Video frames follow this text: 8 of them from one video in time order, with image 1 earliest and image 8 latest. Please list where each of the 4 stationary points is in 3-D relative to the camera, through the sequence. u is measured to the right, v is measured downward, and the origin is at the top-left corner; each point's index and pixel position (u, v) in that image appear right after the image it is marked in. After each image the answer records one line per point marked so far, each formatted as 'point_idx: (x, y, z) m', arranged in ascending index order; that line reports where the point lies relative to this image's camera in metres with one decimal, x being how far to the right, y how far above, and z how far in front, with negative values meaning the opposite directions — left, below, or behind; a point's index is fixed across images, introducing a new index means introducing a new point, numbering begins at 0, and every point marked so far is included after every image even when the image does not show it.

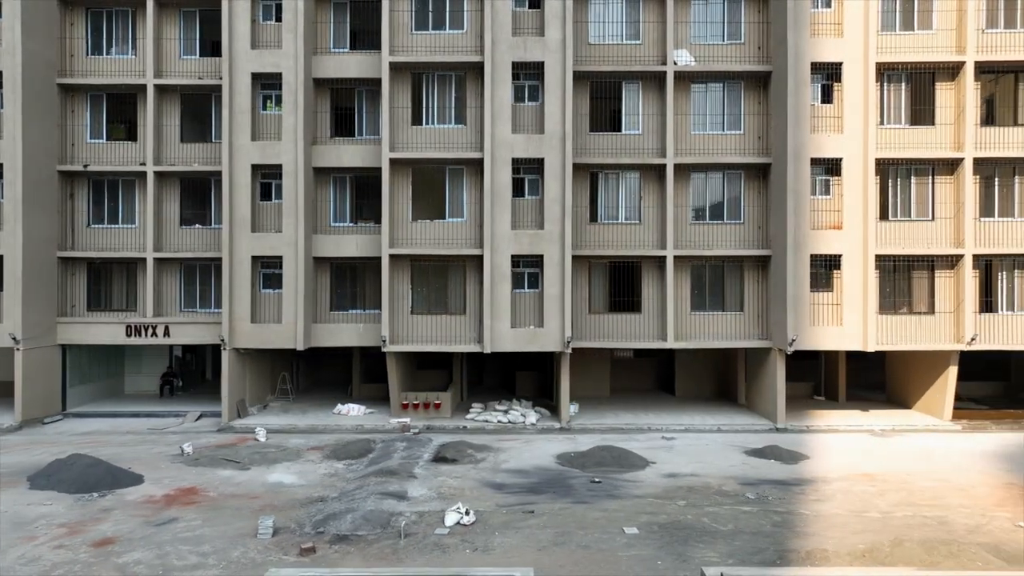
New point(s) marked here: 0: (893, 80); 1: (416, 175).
0: (+7.7, +4.2, +18.8) m
1: (-1.9, +2.3, +18.8) m
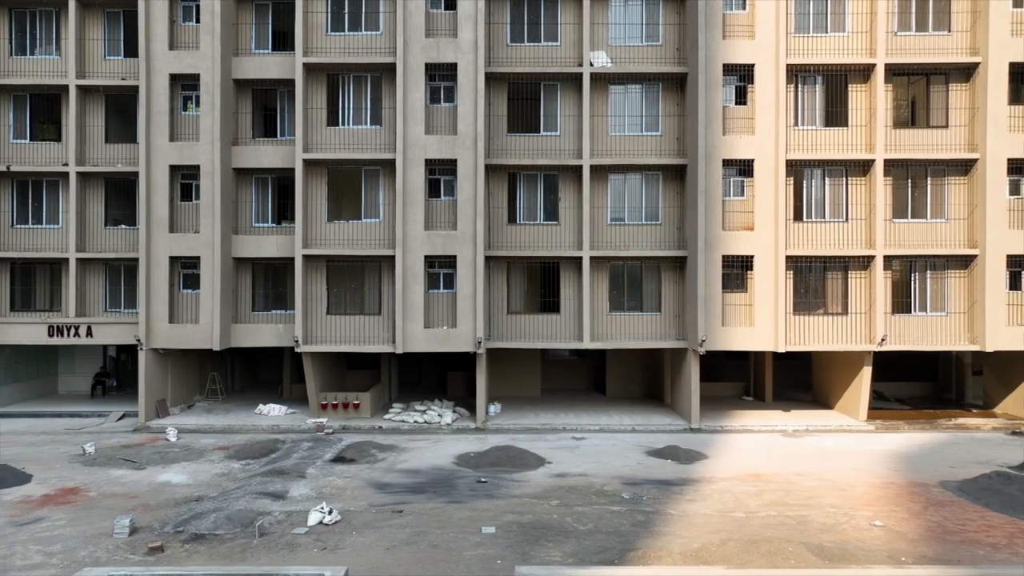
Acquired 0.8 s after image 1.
0: (+6.0, +4.2, +18.9) m
1: (-3.6, +2.3, +18.9) m
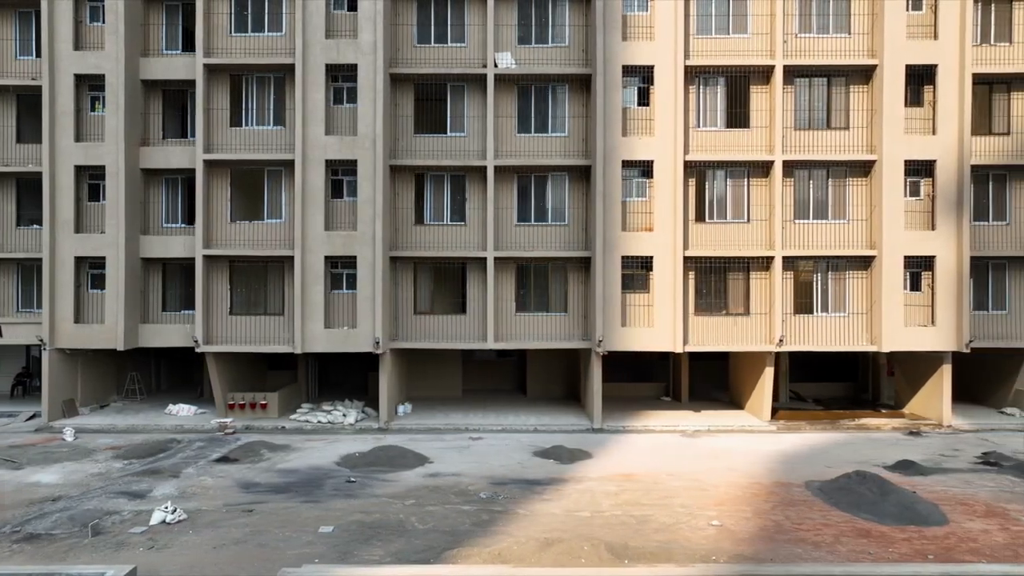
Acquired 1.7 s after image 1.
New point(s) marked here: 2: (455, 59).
0: (+4.0, +4.2, +19.0) m
1: (-5.6, +2.3, +18.9) m
2: (-1.2, +4.8, +19.7) m
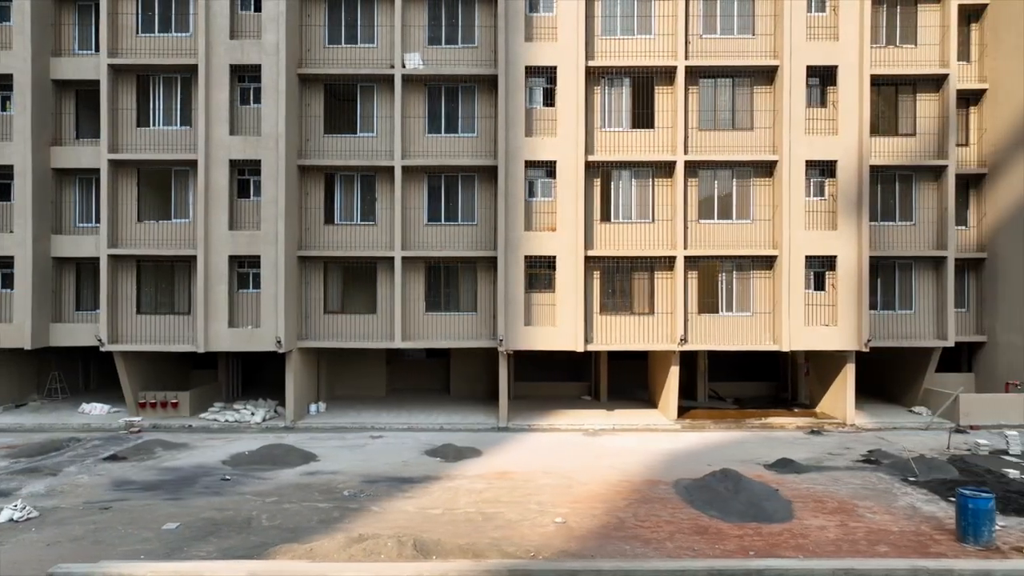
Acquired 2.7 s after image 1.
0: (+2.1, +4.2, +19.1) m
1: (-7.5, +2.3, +19.0) m
2: (-3.1, +4.8, +19.8) m
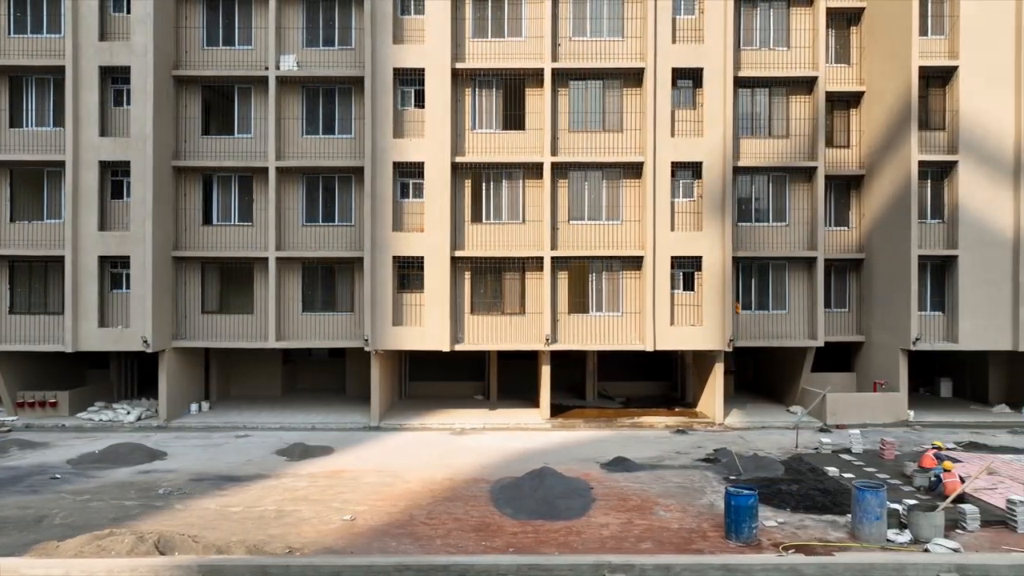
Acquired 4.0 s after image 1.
0: (-0.6, +4.2, +19.3) m
1: (-10.2, +2.3, +19.1) m
2: (-5.8, +4.8, +19.9) m
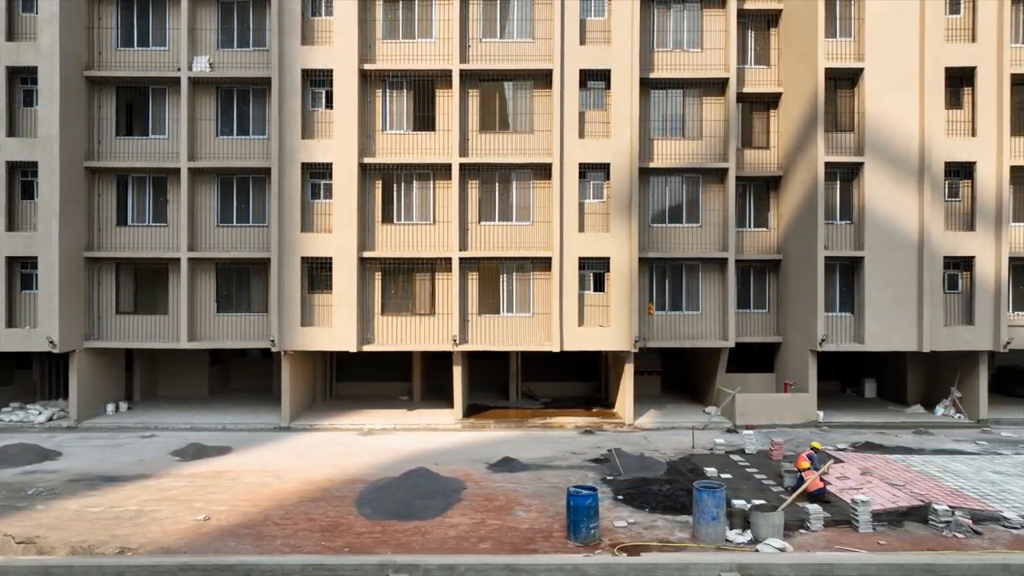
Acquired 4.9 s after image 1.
0: (-2.4, +4.2, +19.3) m
1: (-12.0, +2.3, +19.1) m
2: (-7.6, +4.8, +19.9) m
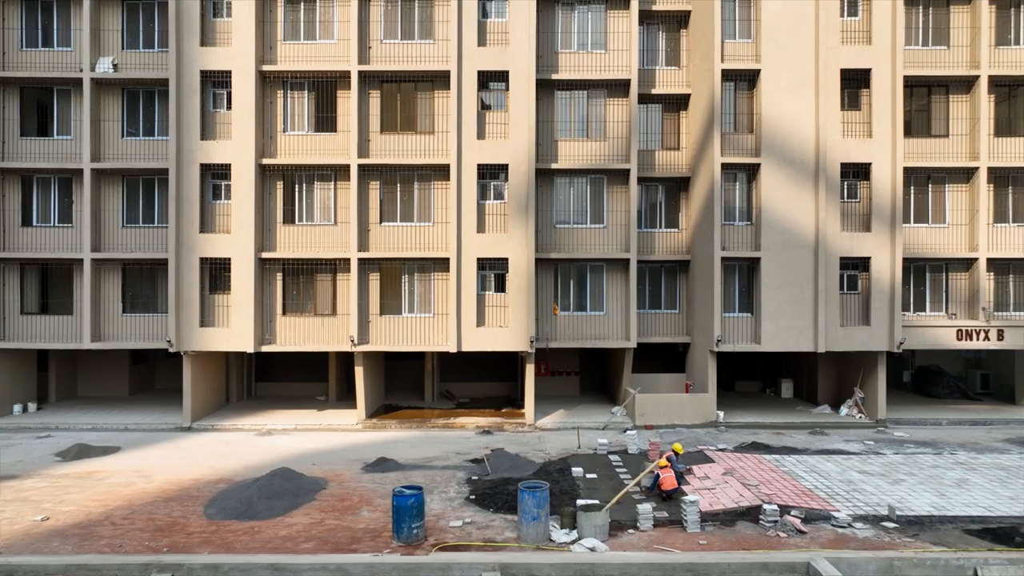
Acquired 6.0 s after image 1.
0: (-4.5, +4.2, +19.3) m
1: (-14.1, +2.2, +19.1) m
2: (-9.7, +4.8, +19.9) m
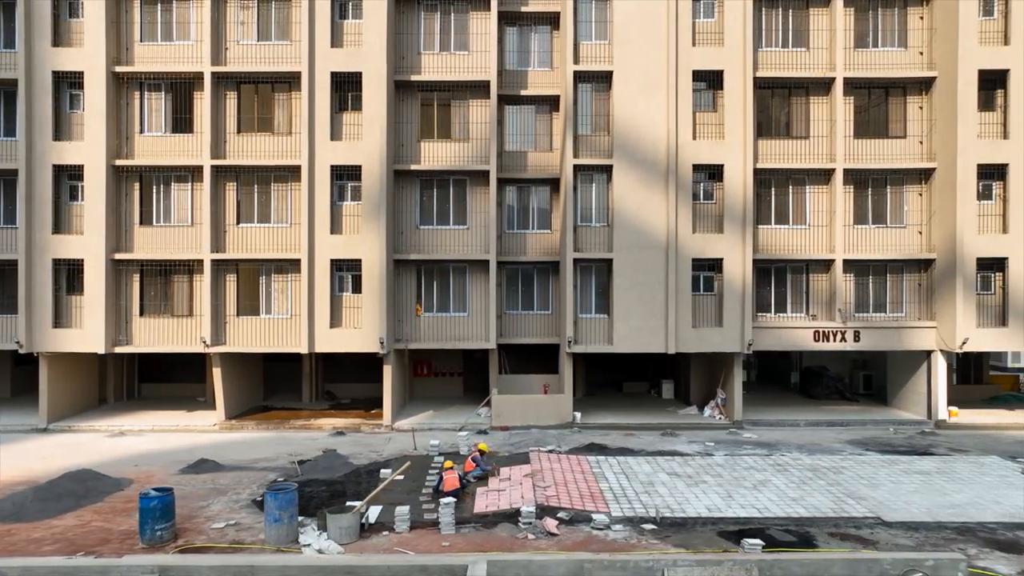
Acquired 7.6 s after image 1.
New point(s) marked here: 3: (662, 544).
0: (-7.4, +4.1, +19.3) m
1: (-17.0, +2.2, +18.9) m
2: (-12.6, +4.8, +19.9) m
3: (+1.7, -2.9, +10.6) m
